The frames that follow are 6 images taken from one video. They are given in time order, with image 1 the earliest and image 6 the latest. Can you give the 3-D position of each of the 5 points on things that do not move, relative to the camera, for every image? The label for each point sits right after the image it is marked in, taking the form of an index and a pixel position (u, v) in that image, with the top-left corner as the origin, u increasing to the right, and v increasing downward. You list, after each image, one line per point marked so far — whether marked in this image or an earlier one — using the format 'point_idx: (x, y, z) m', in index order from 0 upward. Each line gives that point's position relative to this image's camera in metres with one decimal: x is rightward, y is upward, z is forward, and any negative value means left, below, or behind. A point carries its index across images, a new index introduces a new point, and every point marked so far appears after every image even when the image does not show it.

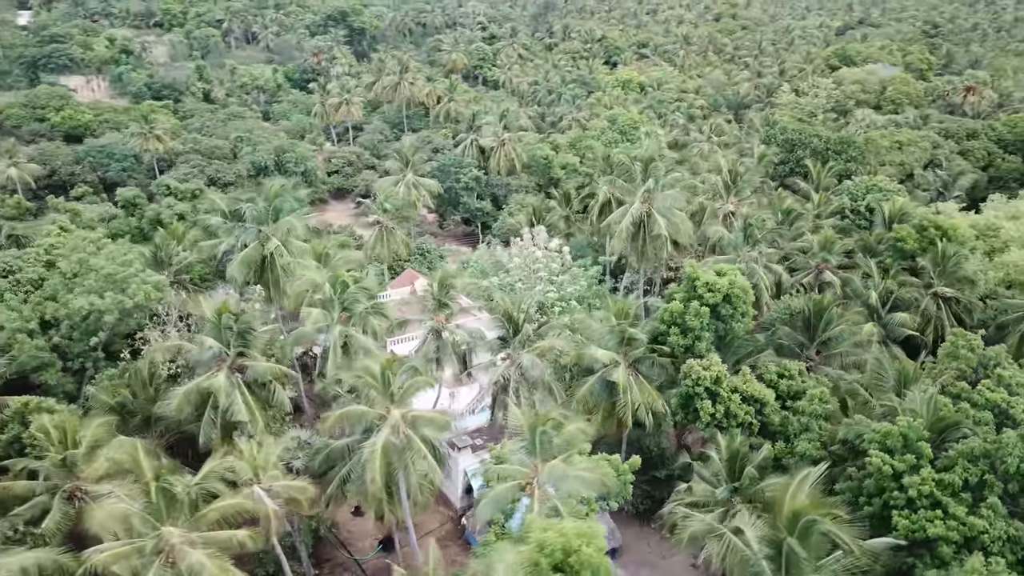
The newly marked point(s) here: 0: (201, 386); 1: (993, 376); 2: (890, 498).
0: (-7.2, -2.2, +19.1) m
1: (+11.8, -2.2, +19.7) m
2: (+7.5, -4.2, +16.2) m
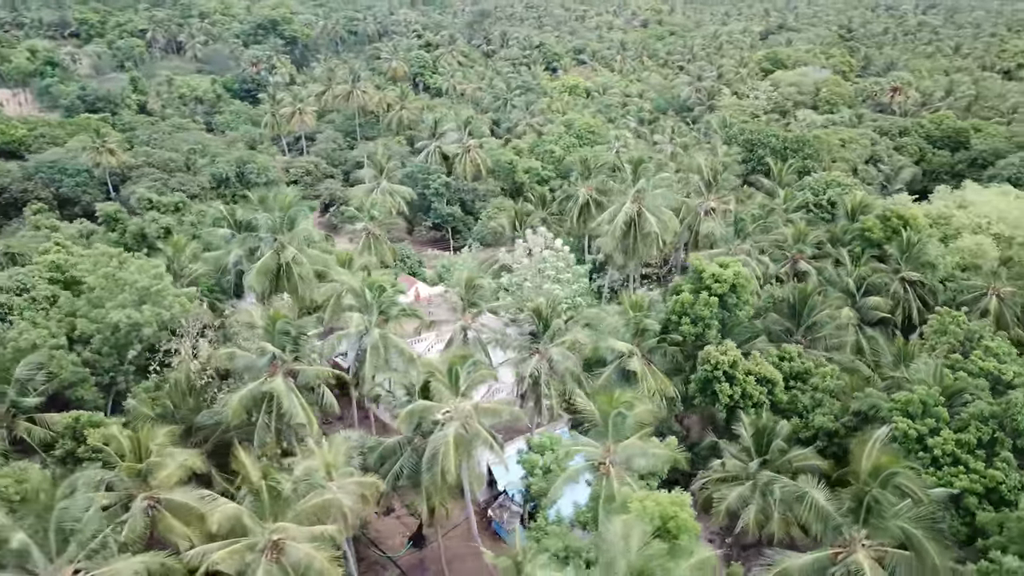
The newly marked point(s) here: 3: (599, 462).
0: (-6.0, -2.4, +19.5) m
1: (+12.8, -1.6, +21.9) m
2: (+9.0, -3.8, +18.0) m
3: (+1.7, -3.5, +16.5) m
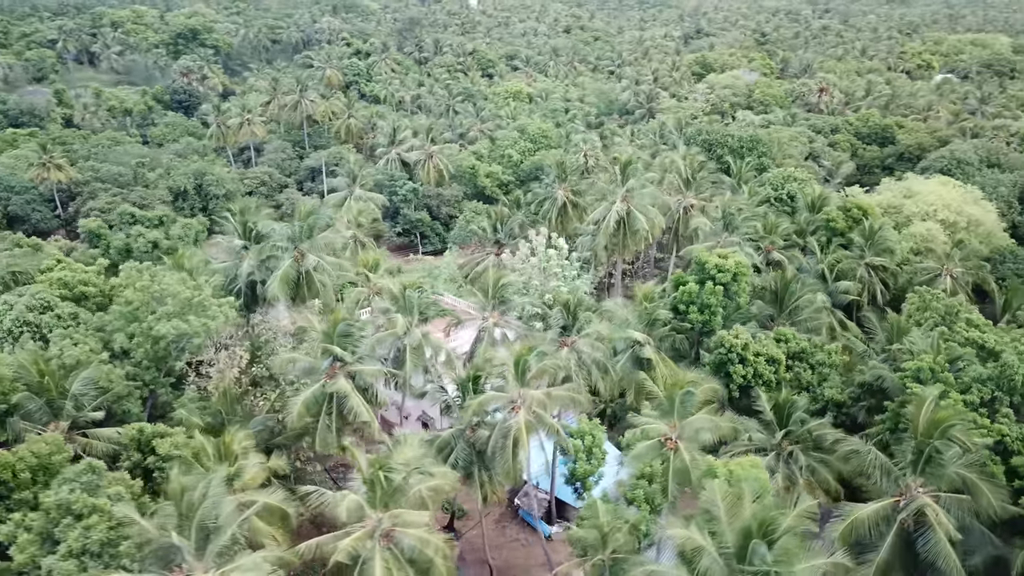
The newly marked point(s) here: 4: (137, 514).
0: (-4.7, -2.6, +20.2) m
1: (+13.7, -1.0, +24.5) m
2: (+10.5, -3.3, +20.2) m
3: (+3.4, -3.3, +17.9) m
4: (-6.4, -3.9, +13.9) m
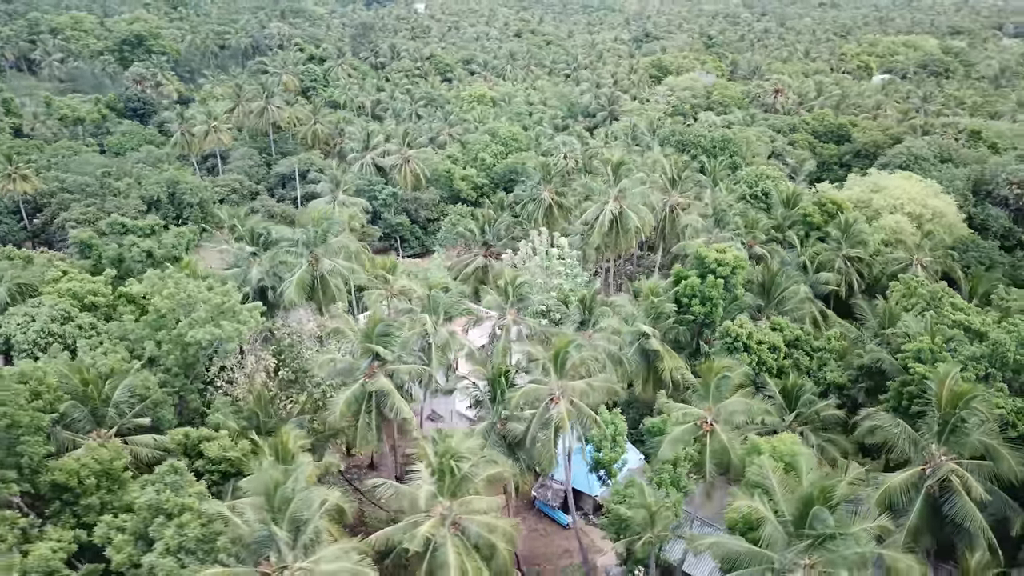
0: (-3.8, -2.6, +20.7) m
1: (+14.2, -0.6, +26.3) m
2: (+11.3, -2.9, +21.8) m
3: (+4.5, -3.1, +19.0) m
4: (-5.0, -3.9, +14.4) m
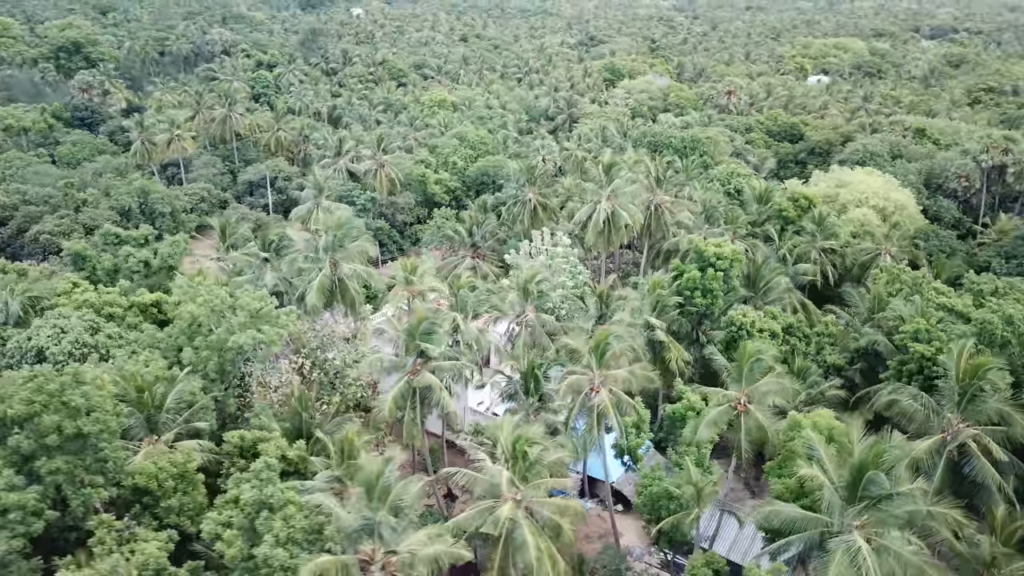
0: (-2.7, -2.6, +21.4) m
1: (+14.7, -0.1, +28.5) m
2: (+12.3, -2.5, +23.7) m
3: (+5.7, -2.9, +20.4) m
4: (-3.4, -4.0, +15.0) m
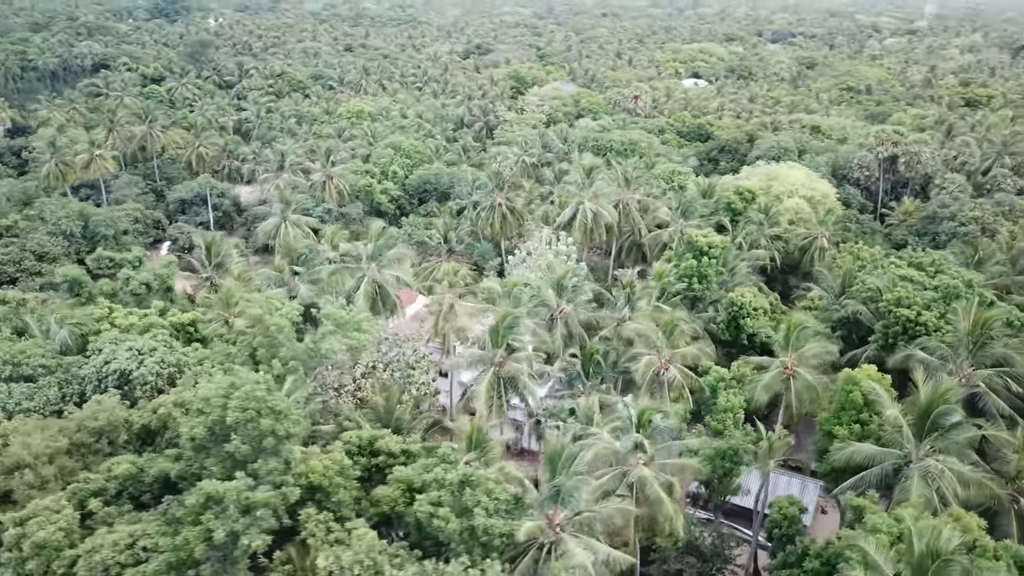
0: (-0.4, -2.6, +23.2) m
1: (+15.4, +1.0, +33.1) m
2: (+14.0, -1.5, +28.0) m
3: (+8.1, -2.3, +23.7) m
4: (+0.1, -3.9, +16.8) m
